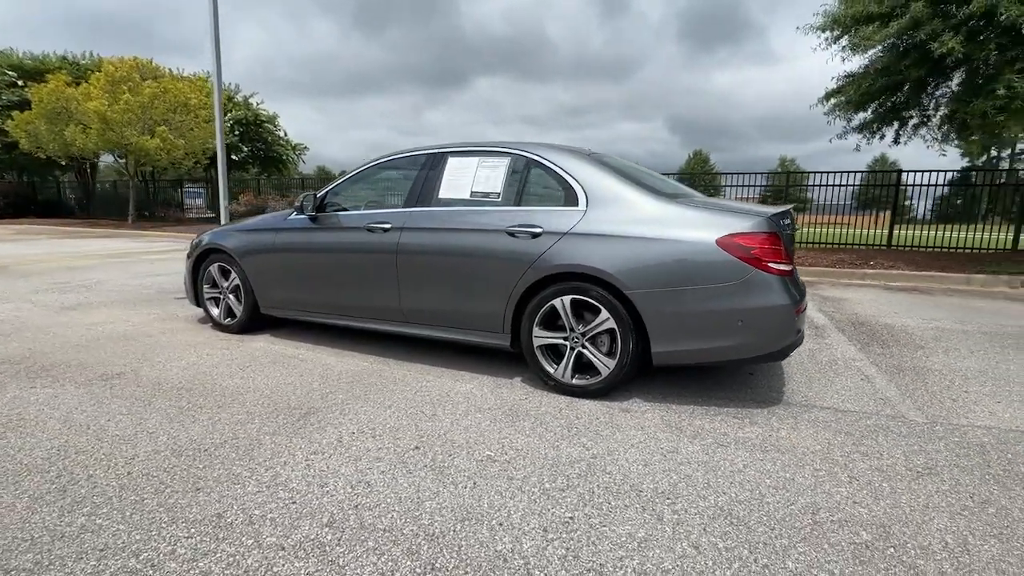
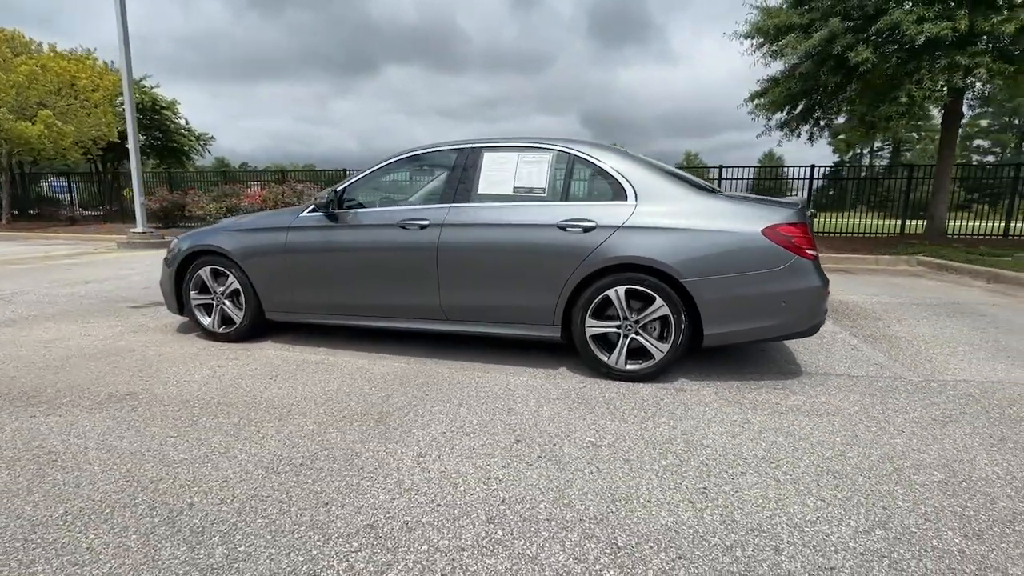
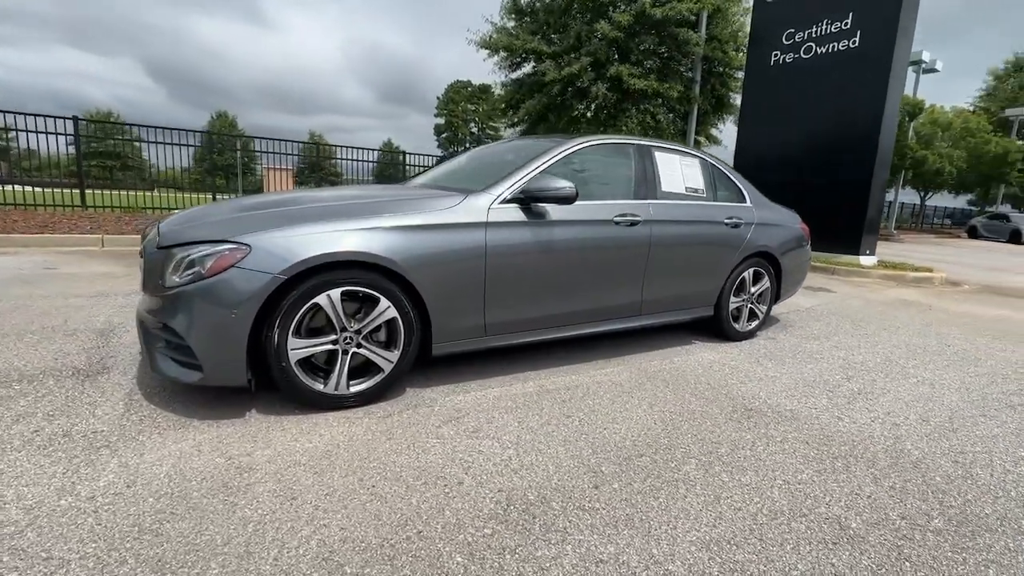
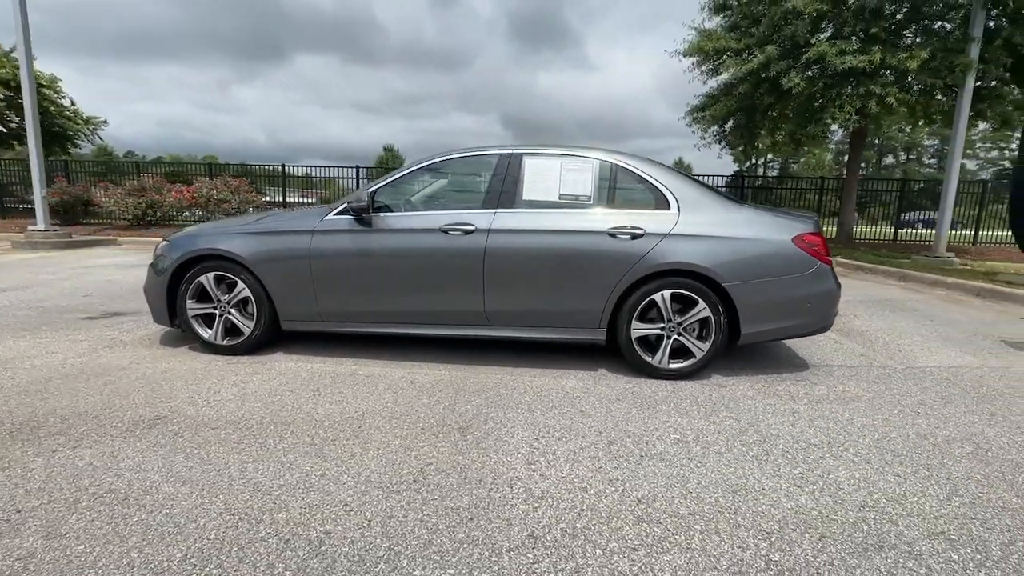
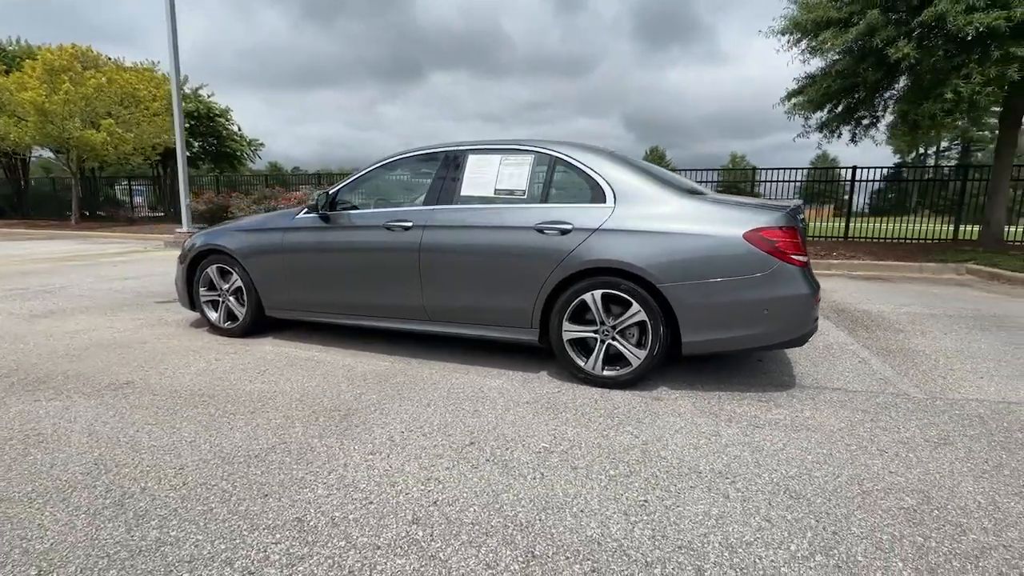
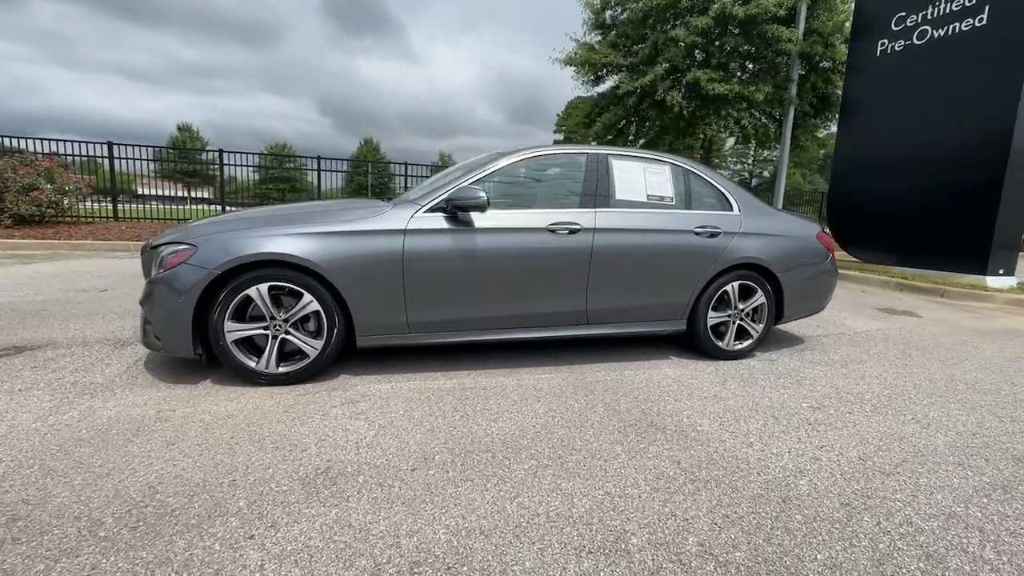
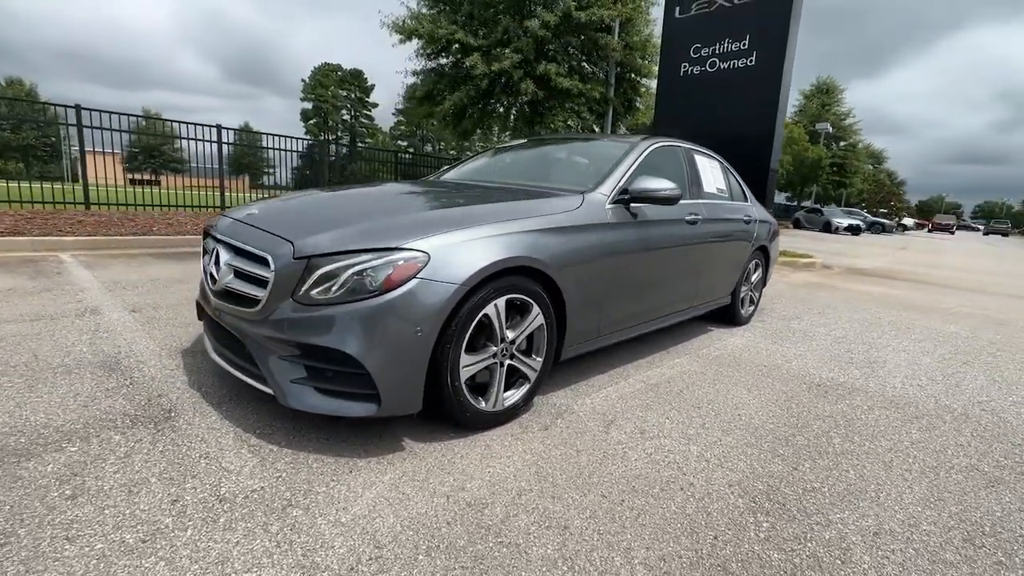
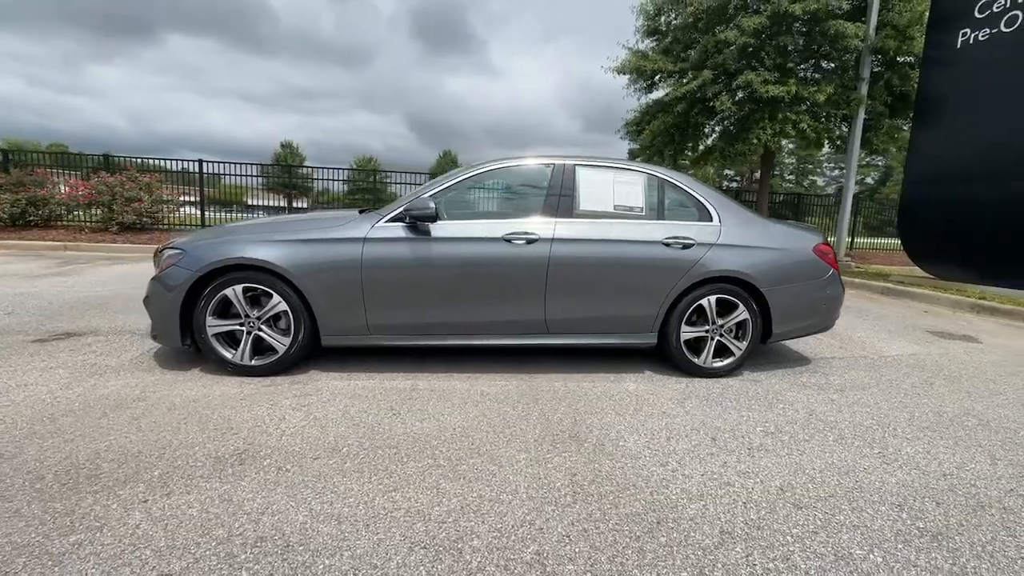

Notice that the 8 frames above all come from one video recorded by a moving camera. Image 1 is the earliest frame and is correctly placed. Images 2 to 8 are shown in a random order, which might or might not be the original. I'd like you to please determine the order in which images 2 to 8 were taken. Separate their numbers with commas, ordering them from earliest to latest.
5, 2, 4, 8, 6, 3, 7
